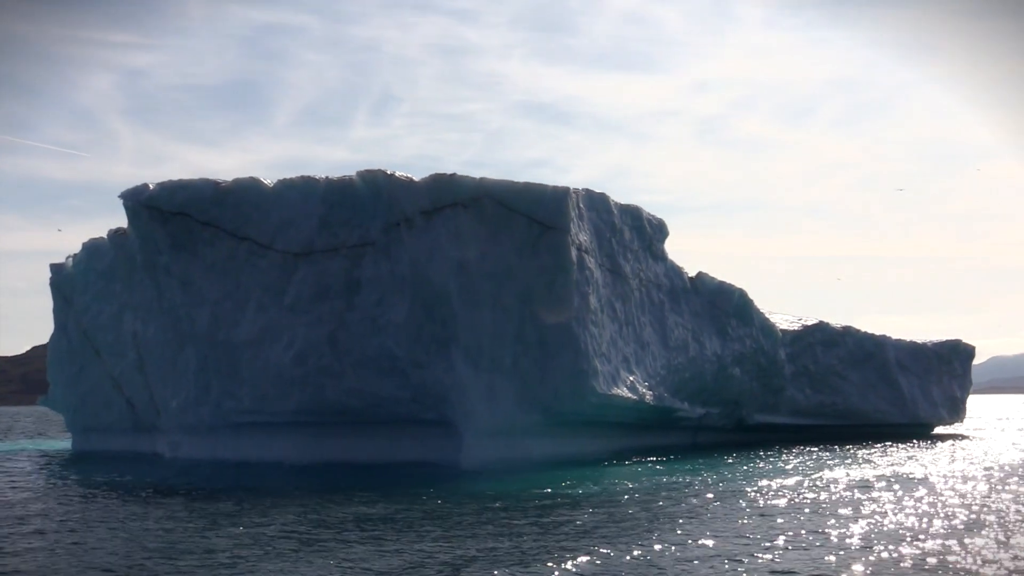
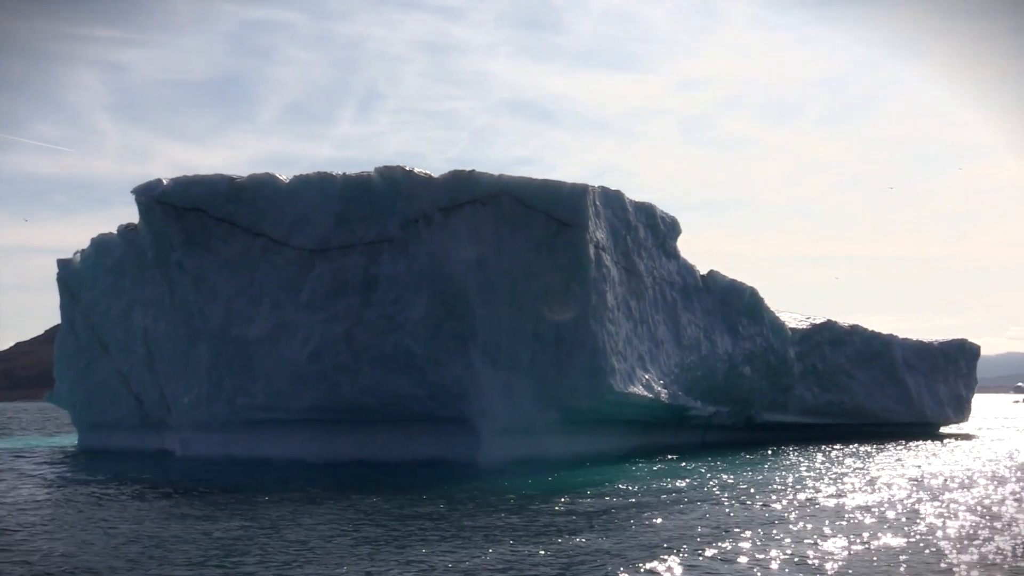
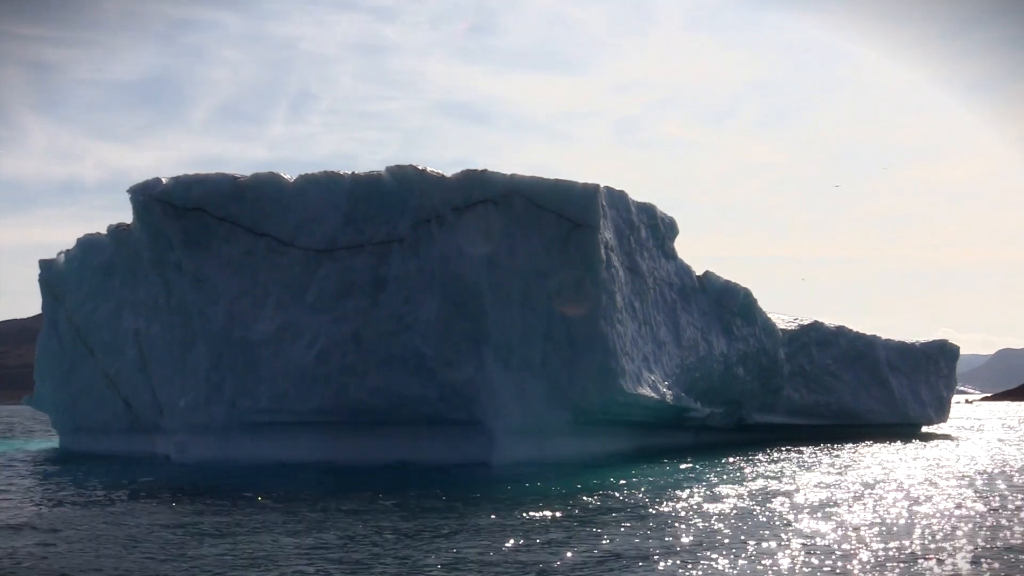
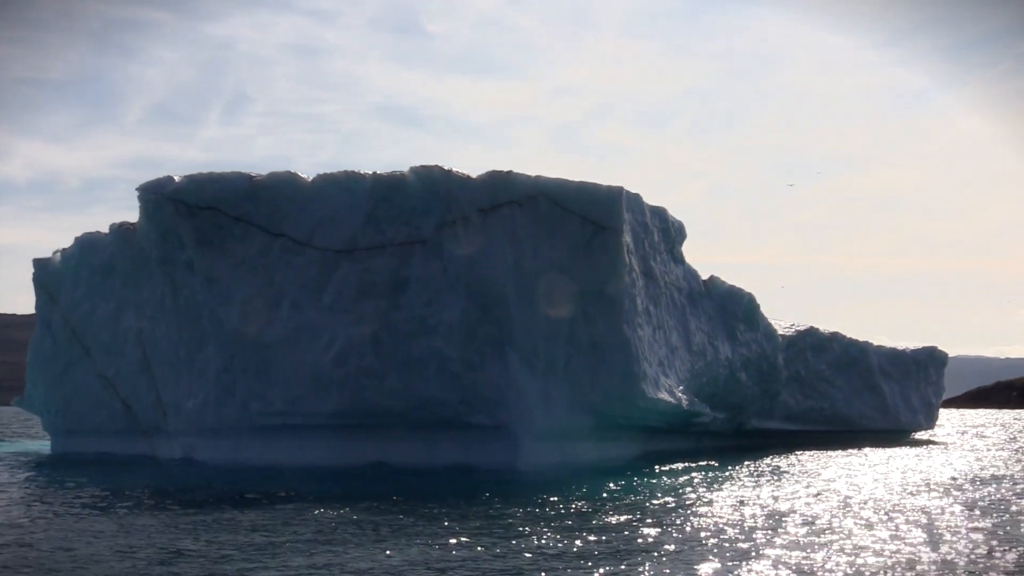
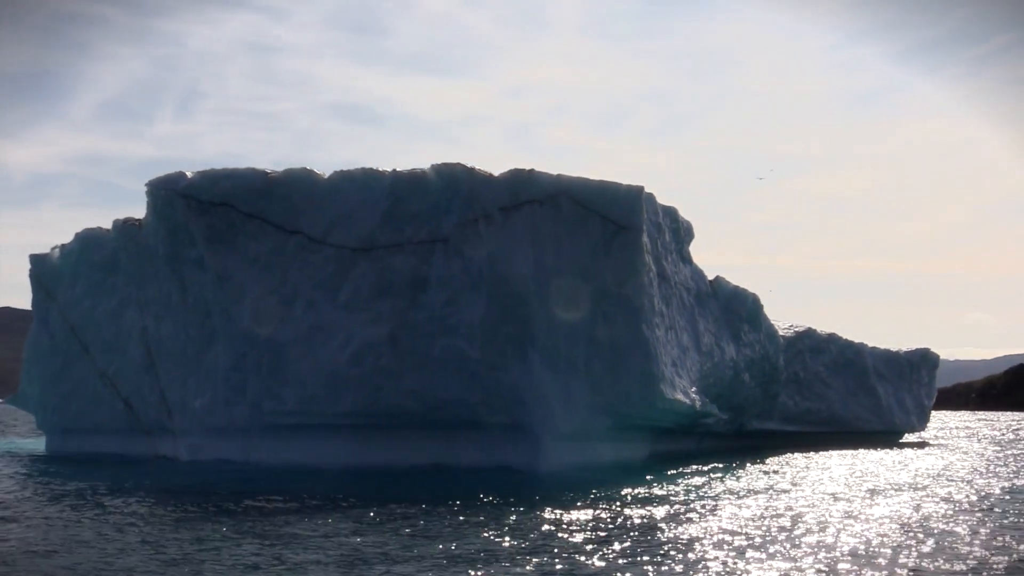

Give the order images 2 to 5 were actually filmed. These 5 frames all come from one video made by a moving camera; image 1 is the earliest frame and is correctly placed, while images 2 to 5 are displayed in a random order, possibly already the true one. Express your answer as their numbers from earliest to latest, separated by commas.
2, 3, 4, 5
